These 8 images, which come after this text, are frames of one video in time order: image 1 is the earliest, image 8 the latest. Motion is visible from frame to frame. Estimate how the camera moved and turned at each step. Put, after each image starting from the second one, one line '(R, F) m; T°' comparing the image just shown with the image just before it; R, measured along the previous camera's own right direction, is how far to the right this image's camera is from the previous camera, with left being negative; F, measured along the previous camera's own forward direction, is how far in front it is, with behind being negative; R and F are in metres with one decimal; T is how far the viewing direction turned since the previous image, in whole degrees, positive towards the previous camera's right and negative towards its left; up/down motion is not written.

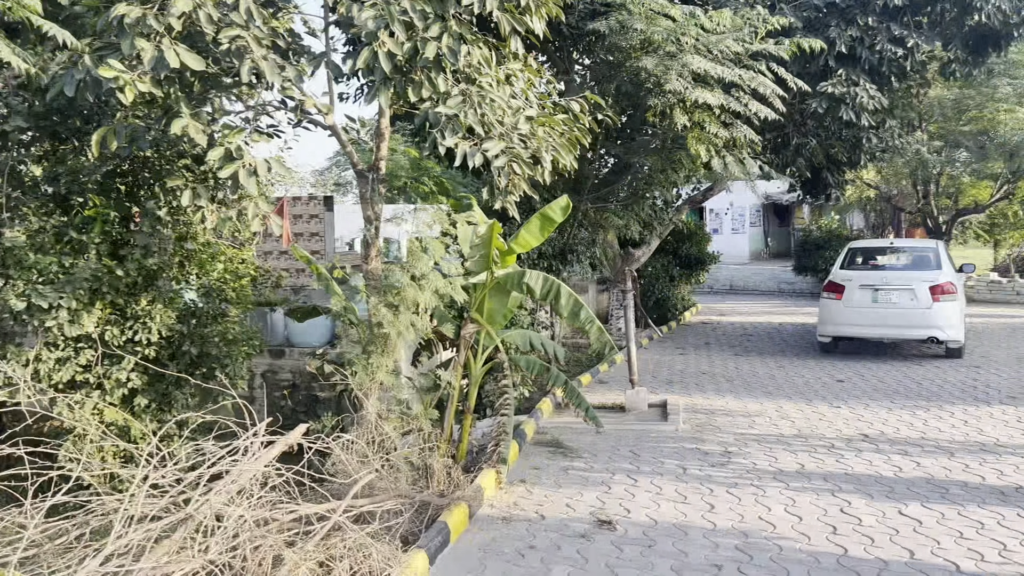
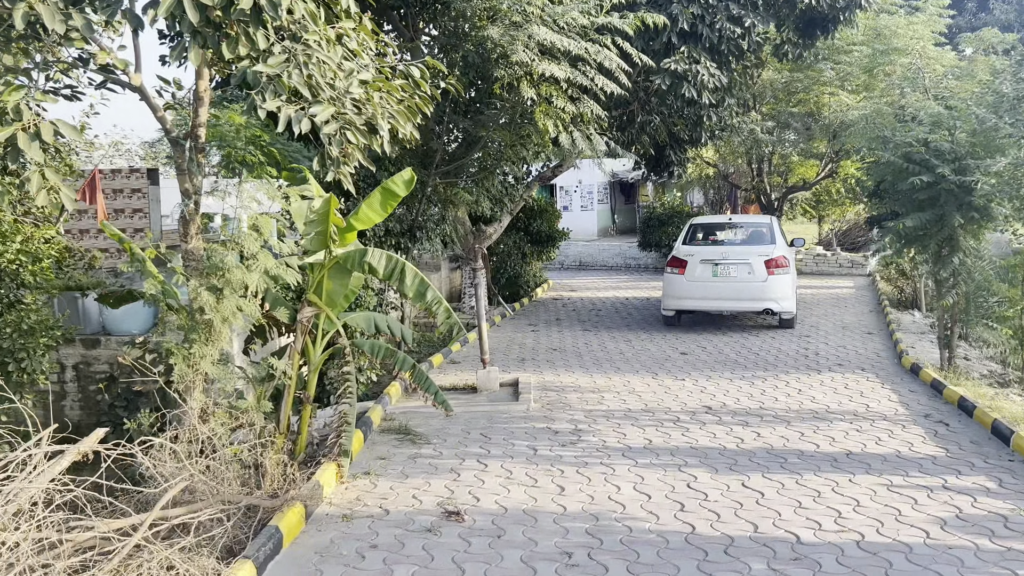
(+0.1, +0.3) m; +10°
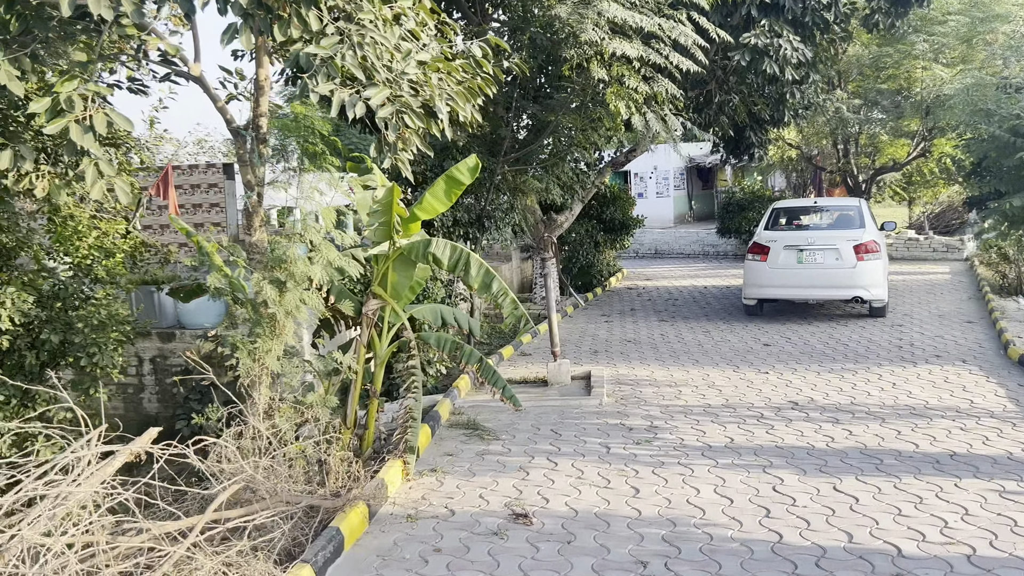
(0.0, +0.3) m; -5°
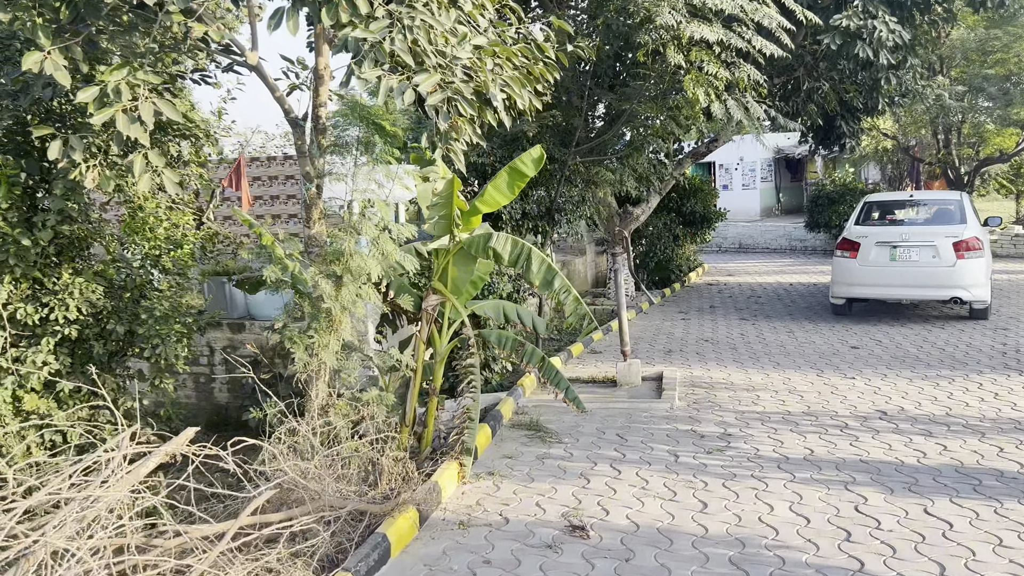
(+0.1, +0.3) m; -6°
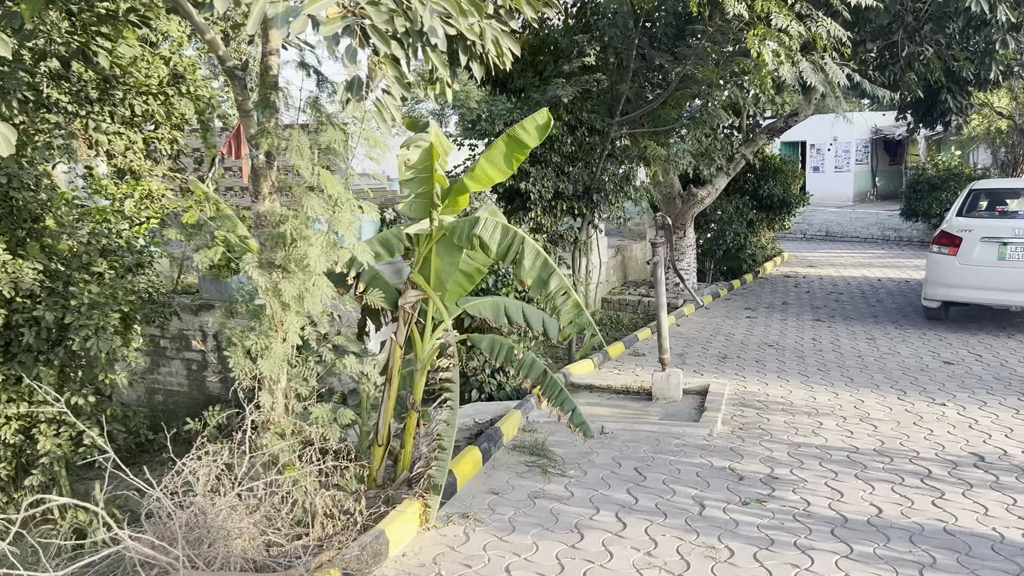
(+0.5, +1.1) m; -6°
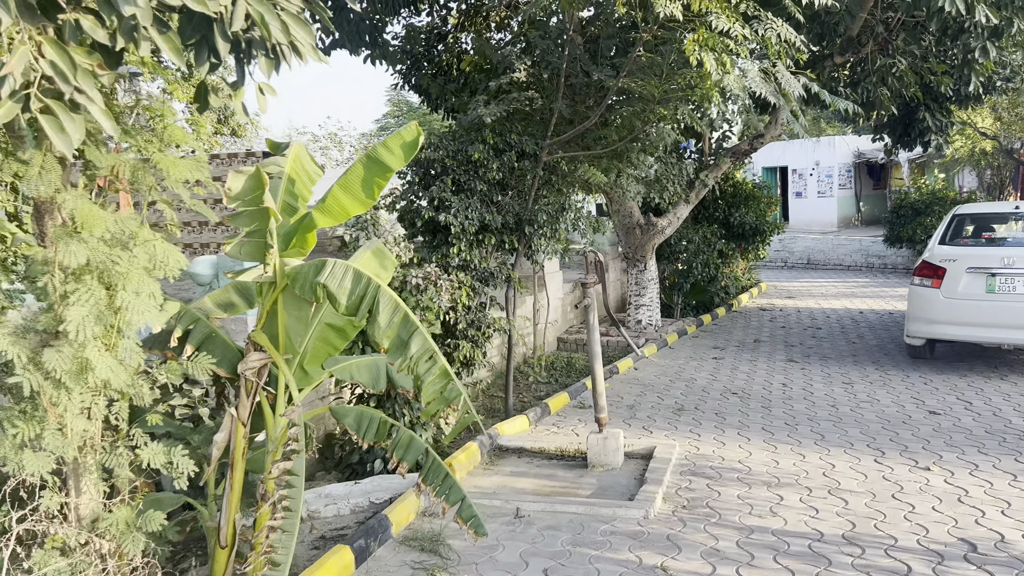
(+0.6, +0.9) m; +1°
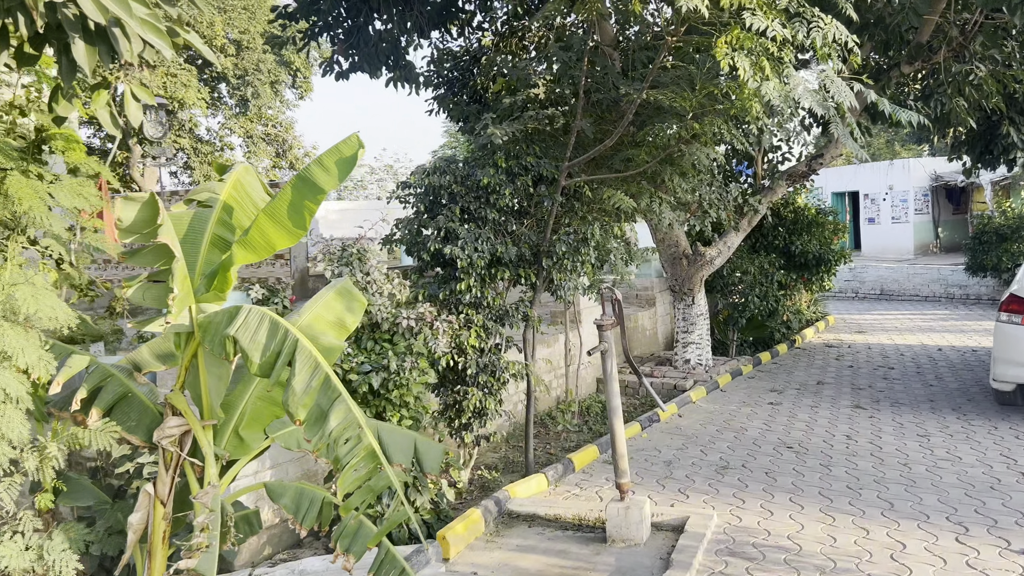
(+0.4, +0.7) m; -5°
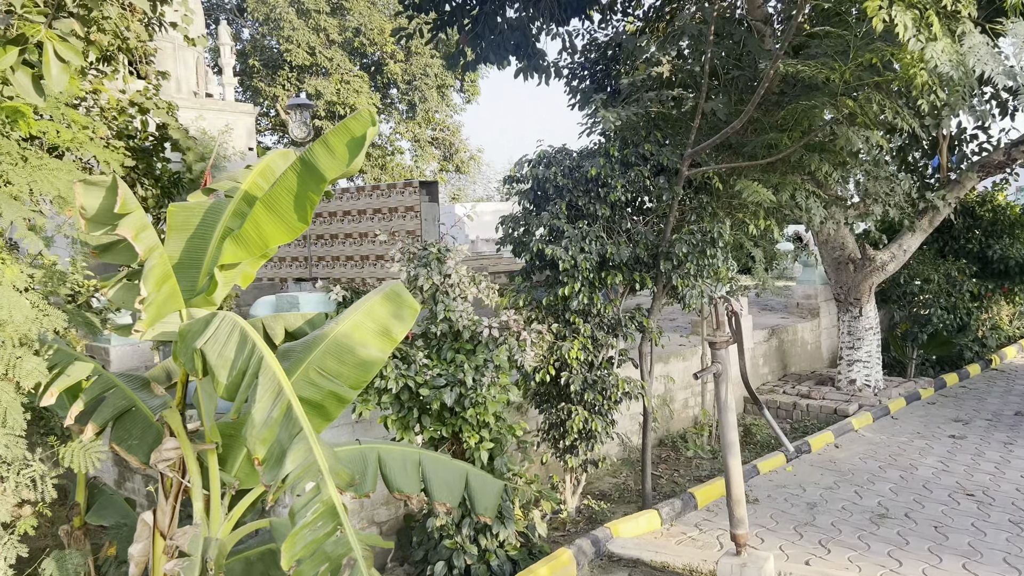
(+0.4, +0.7) m; -12°
